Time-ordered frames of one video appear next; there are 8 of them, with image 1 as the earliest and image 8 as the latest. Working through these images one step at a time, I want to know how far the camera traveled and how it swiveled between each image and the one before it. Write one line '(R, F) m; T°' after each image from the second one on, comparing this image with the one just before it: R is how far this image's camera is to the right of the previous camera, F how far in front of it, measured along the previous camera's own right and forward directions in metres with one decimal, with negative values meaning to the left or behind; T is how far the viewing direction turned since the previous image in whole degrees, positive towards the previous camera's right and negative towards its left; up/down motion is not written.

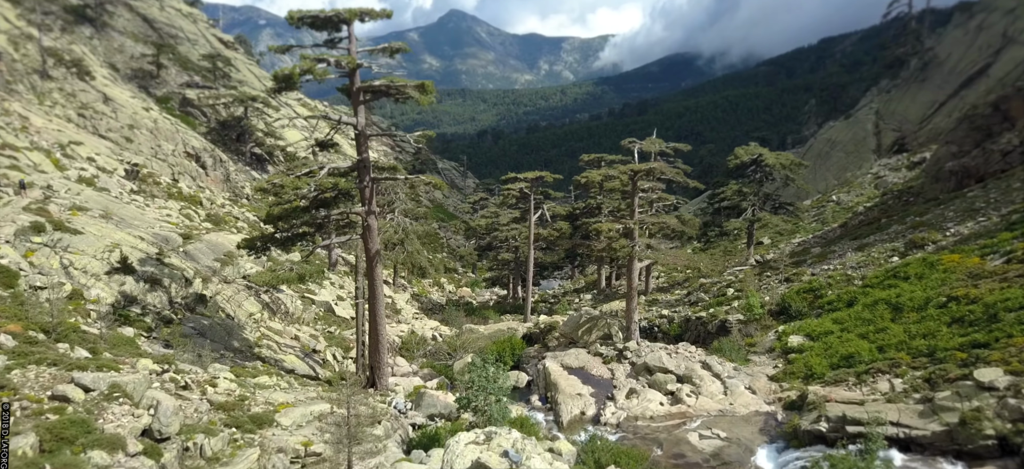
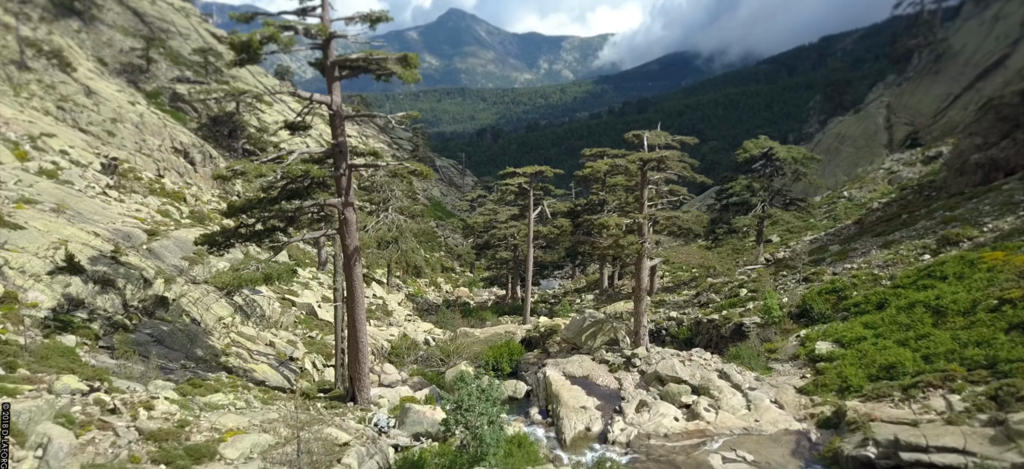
(+0.1, +1.8) m; 0°
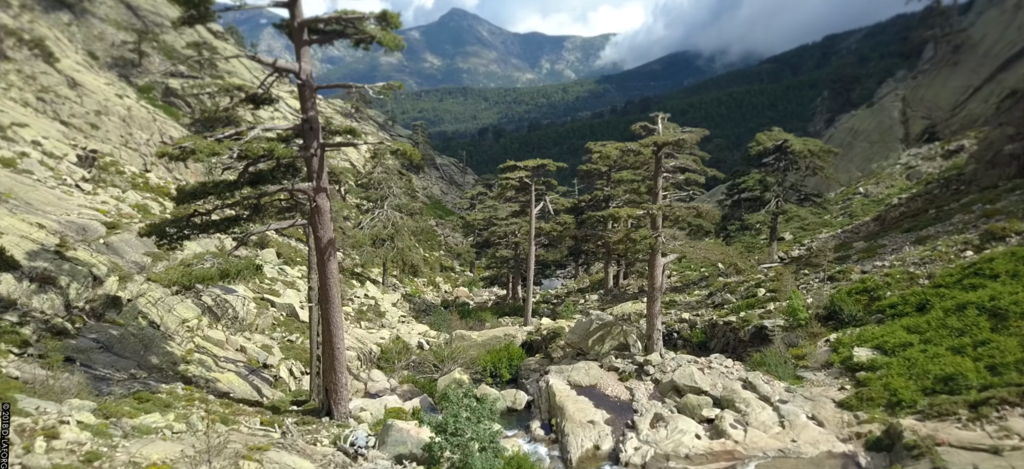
(+0.1, +1.8) m; 0°
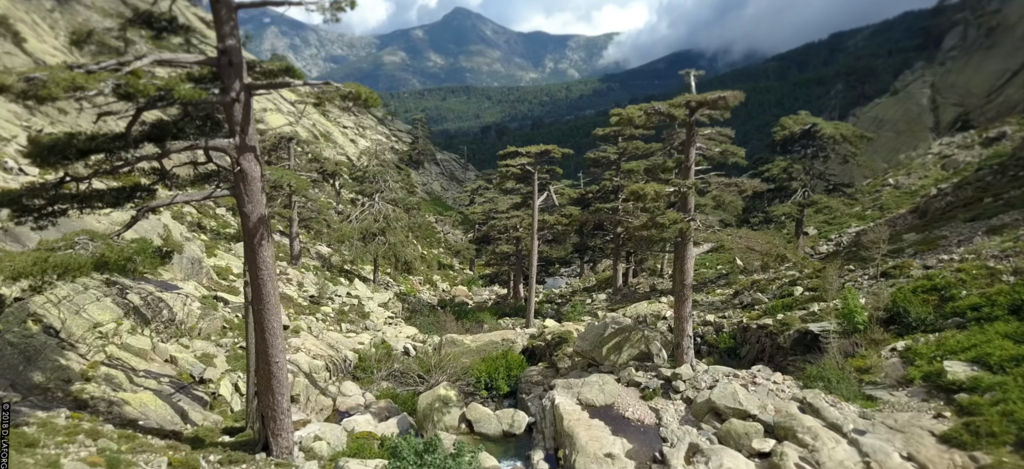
(+0.1, +3.1) m; 0°
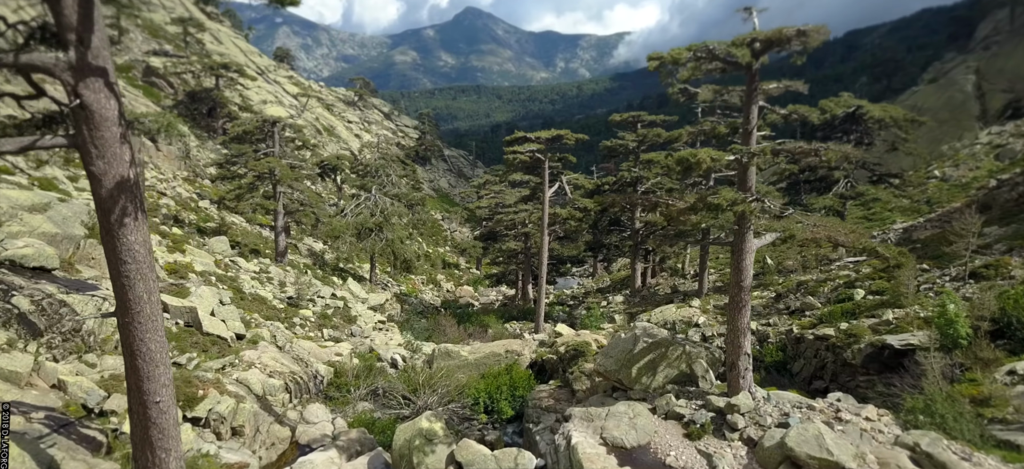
(+0.1, +3.2) m; -1°
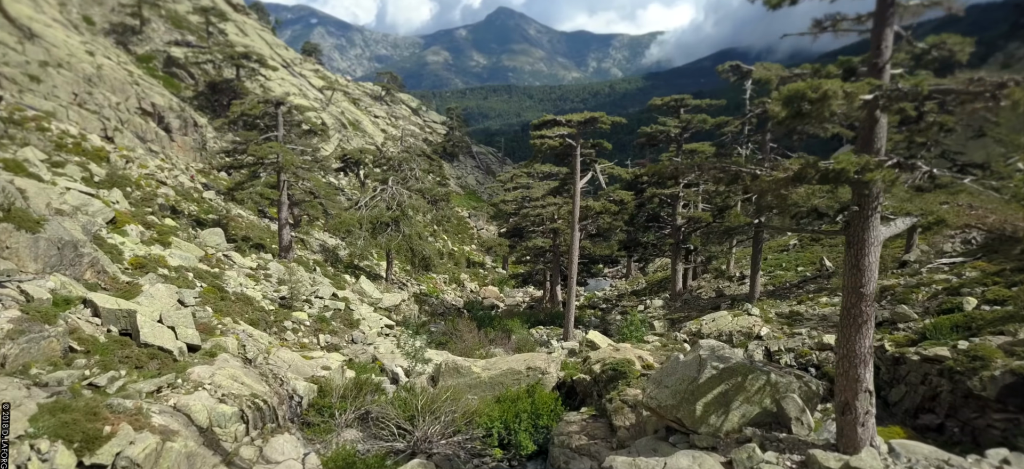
(+0.1, +3.1) m; -3°
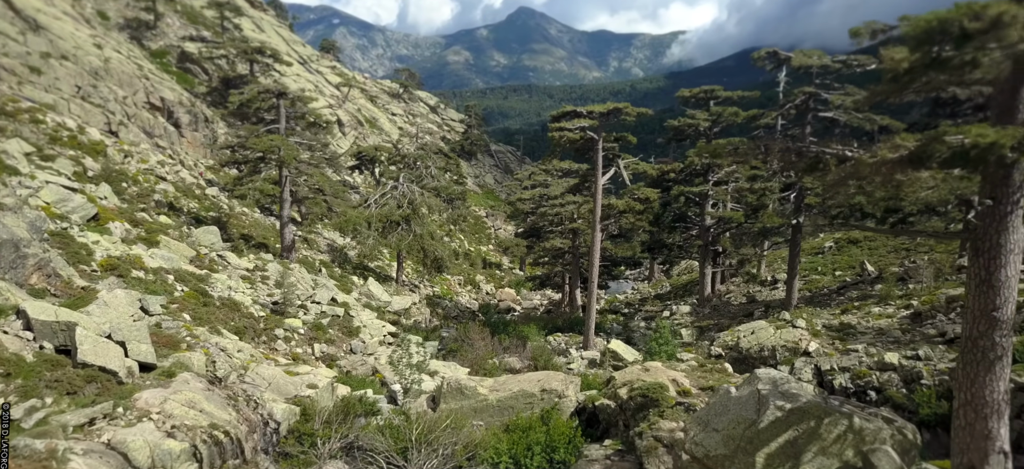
(+0.1, +1.9) m; -2°
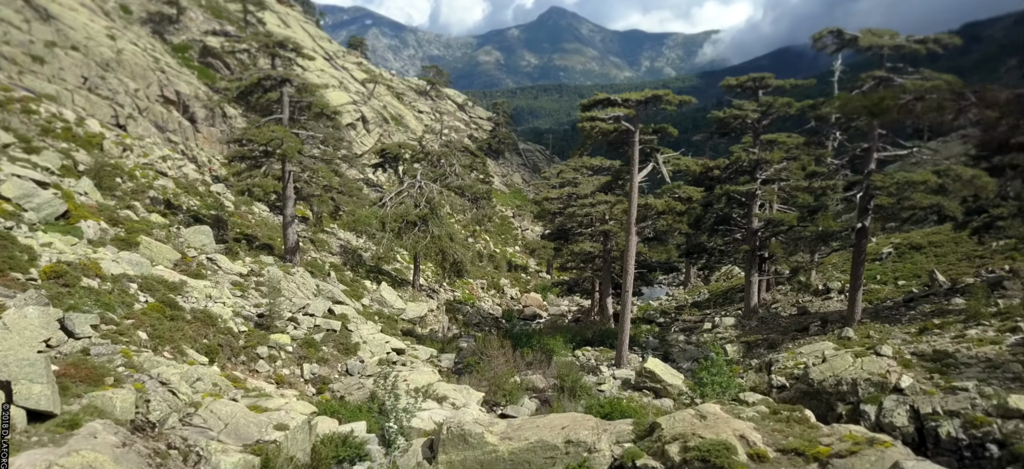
(+0.2, +2.6) m; -3°
